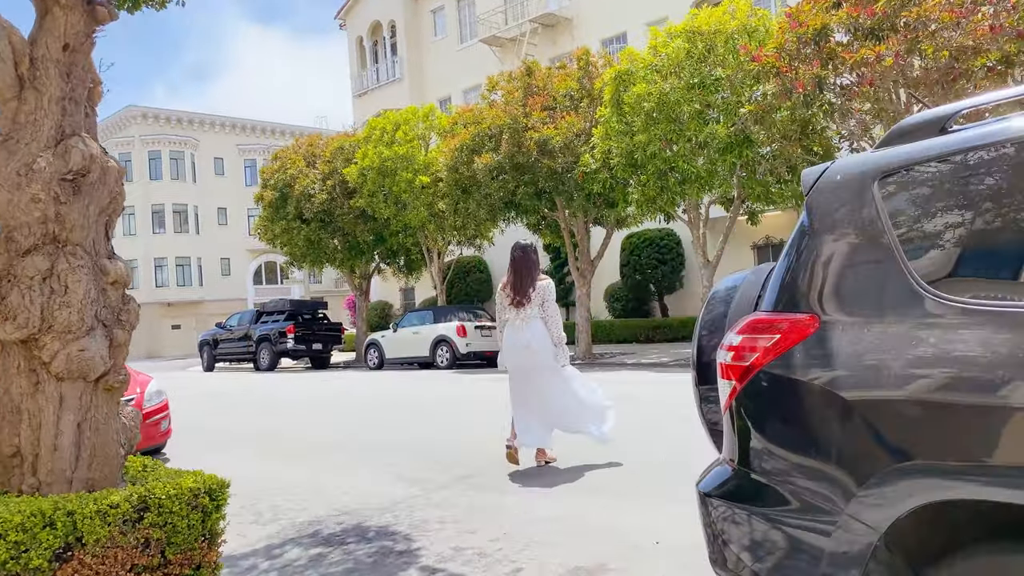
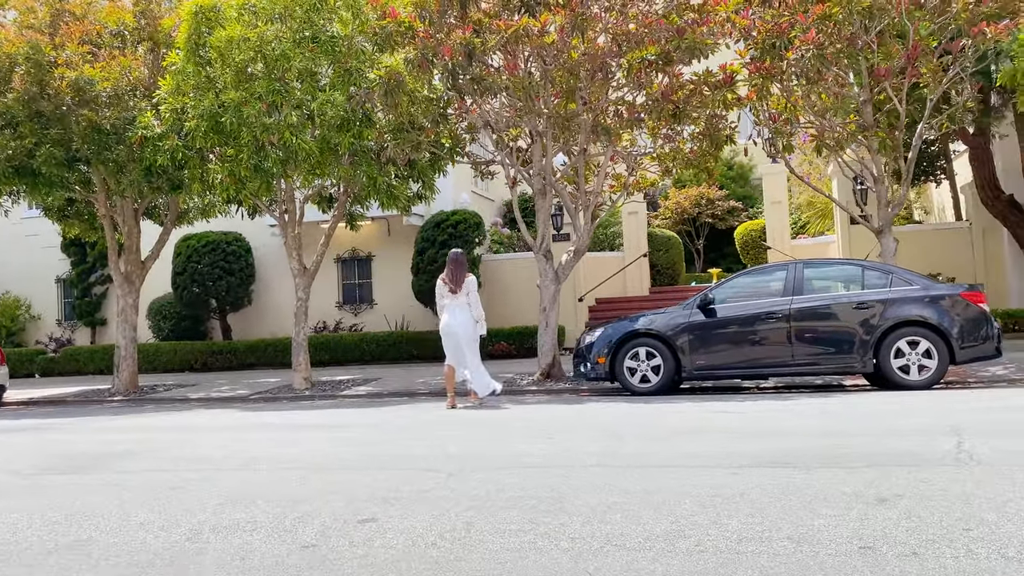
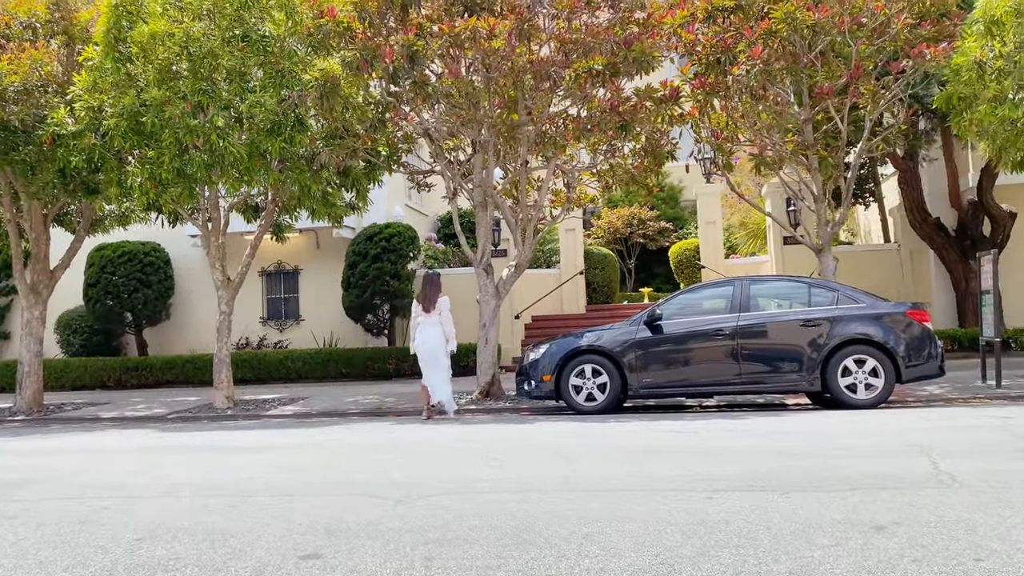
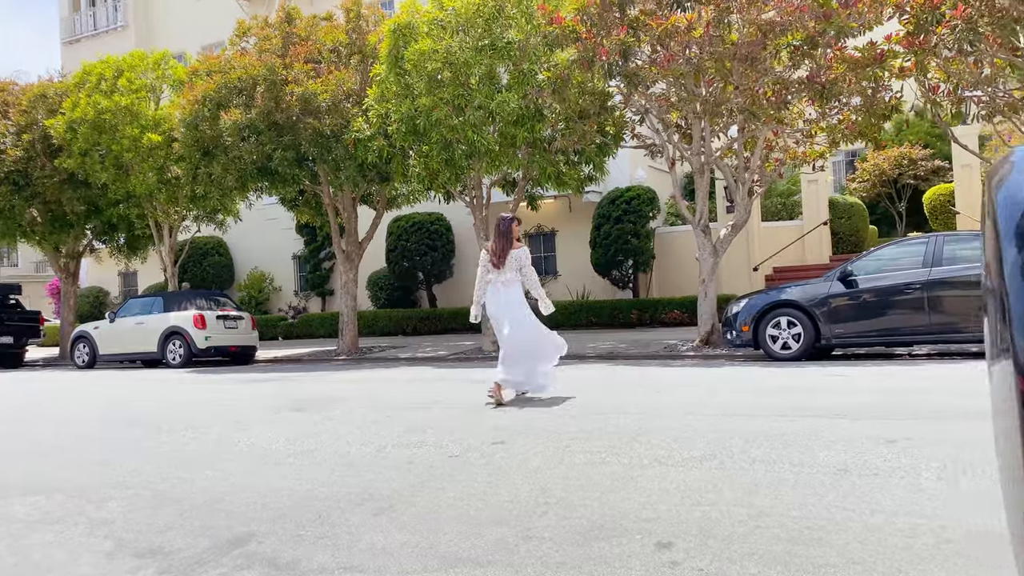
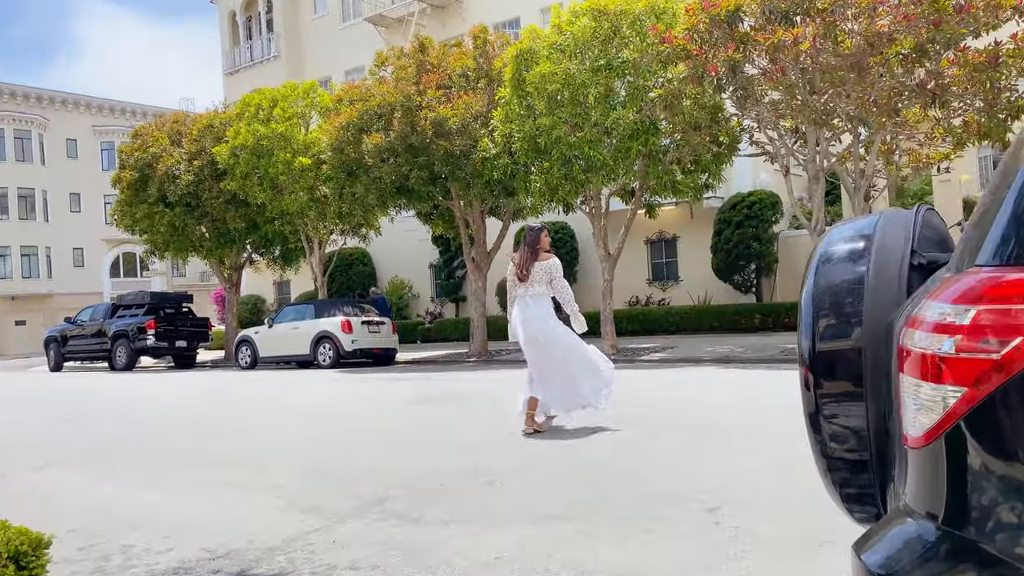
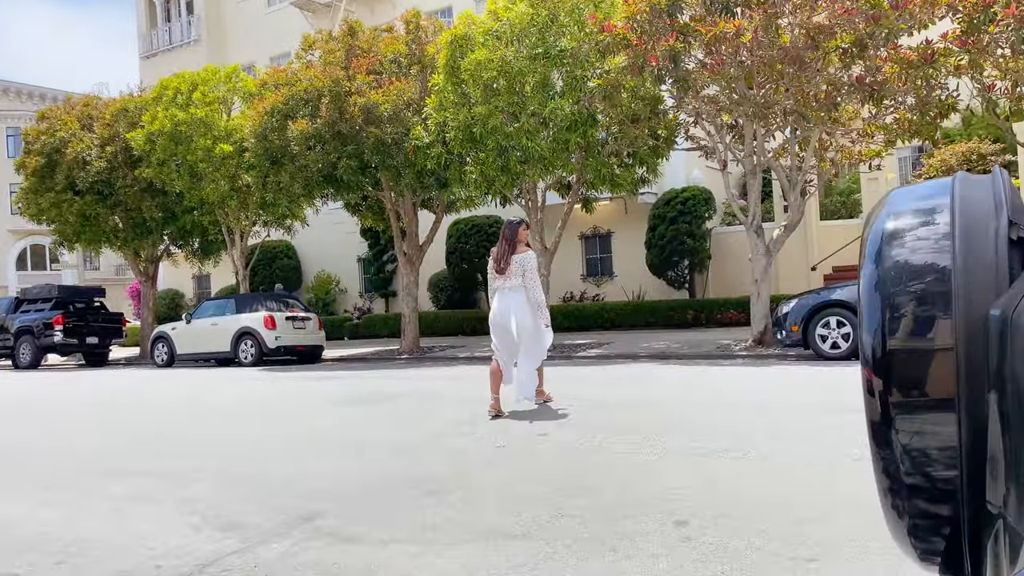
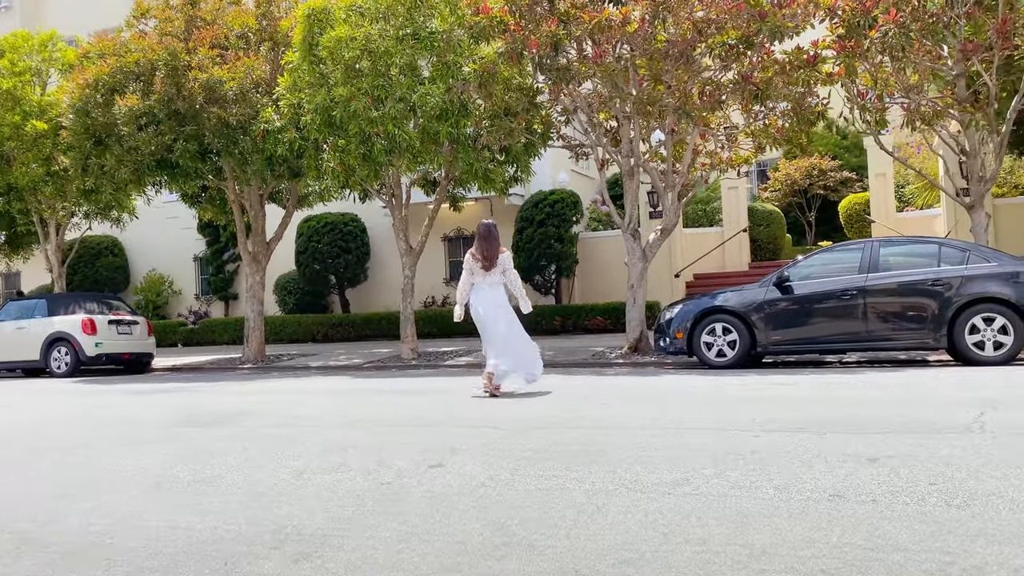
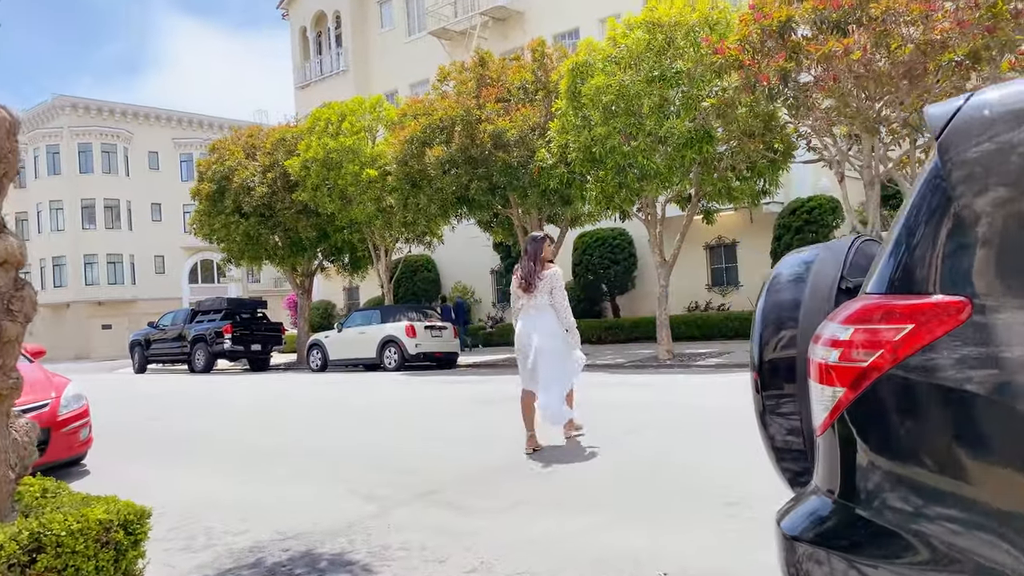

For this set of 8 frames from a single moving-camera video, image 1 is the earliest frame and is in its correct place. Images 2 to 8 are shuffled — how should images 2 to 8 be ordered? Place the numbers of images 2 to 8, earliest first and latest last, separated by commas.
8, 5, 6, 4, 7, 2, 3
